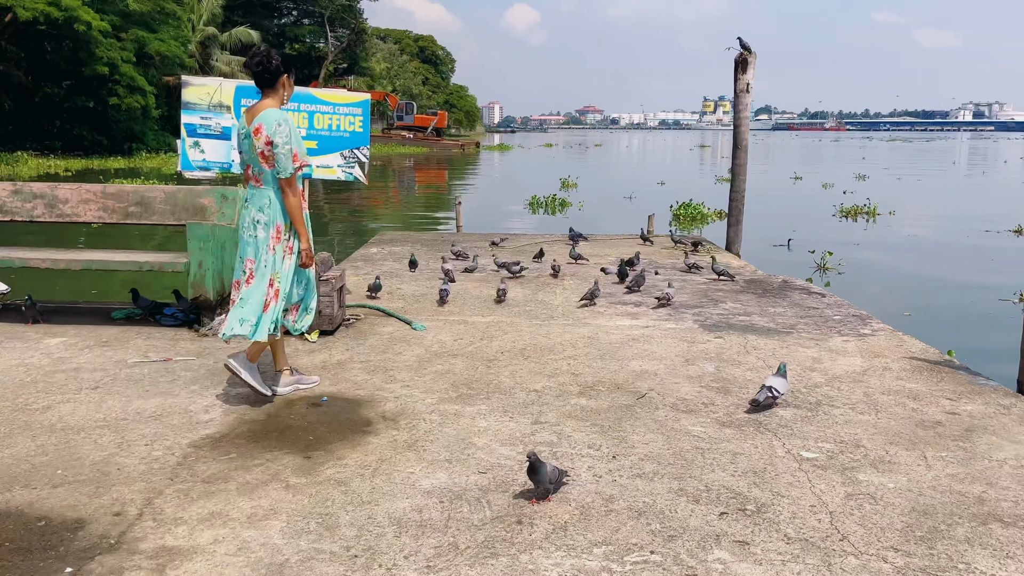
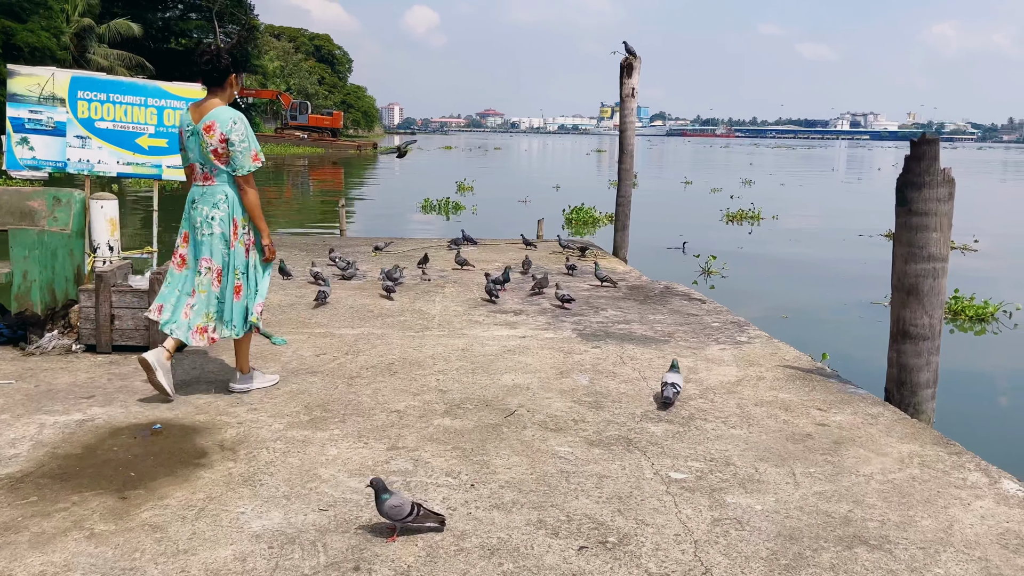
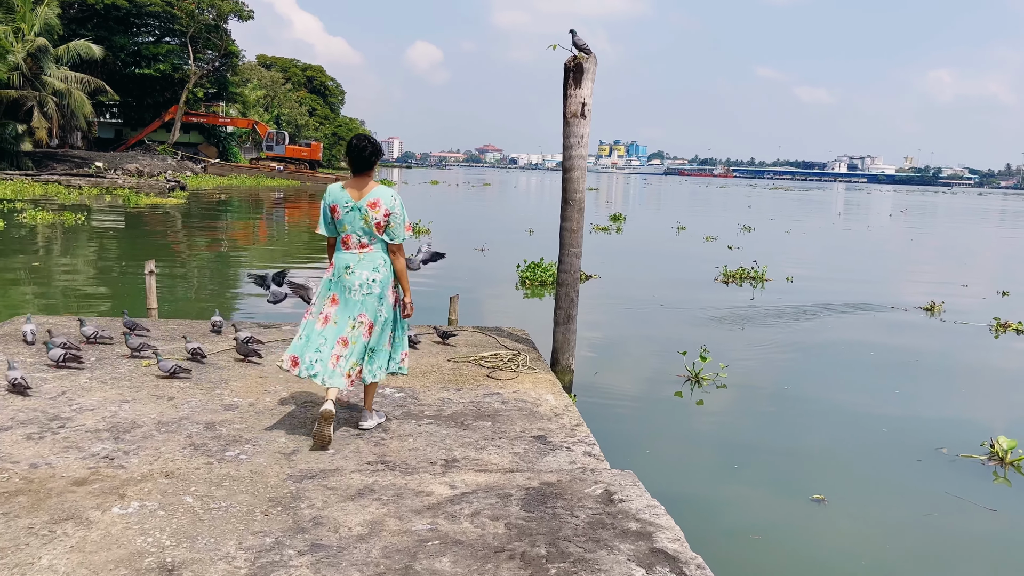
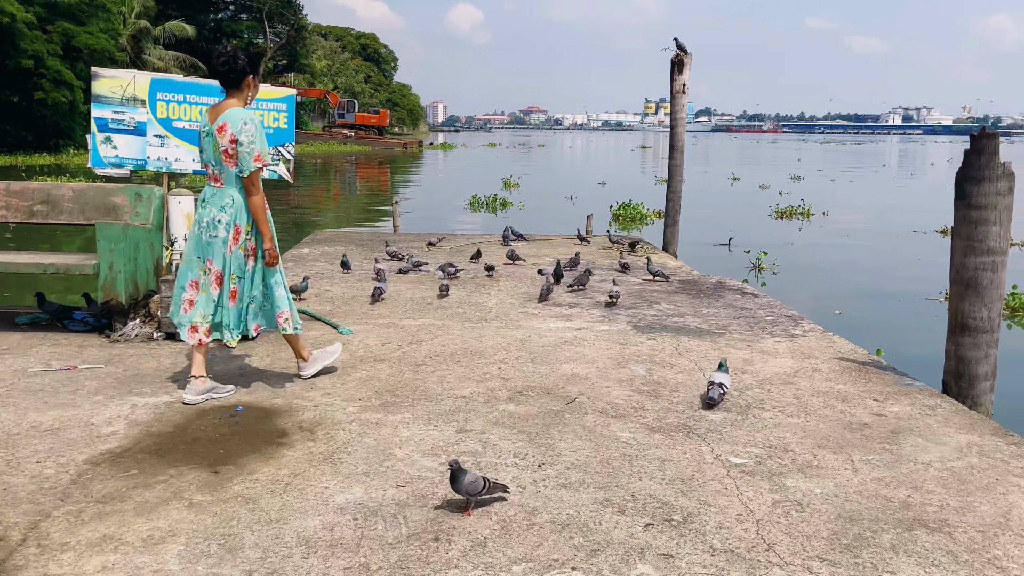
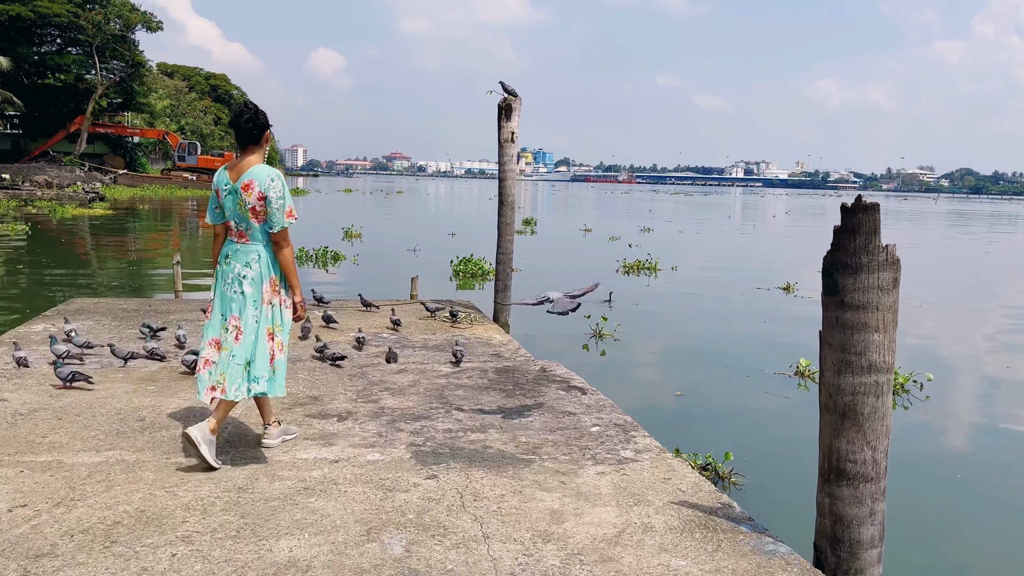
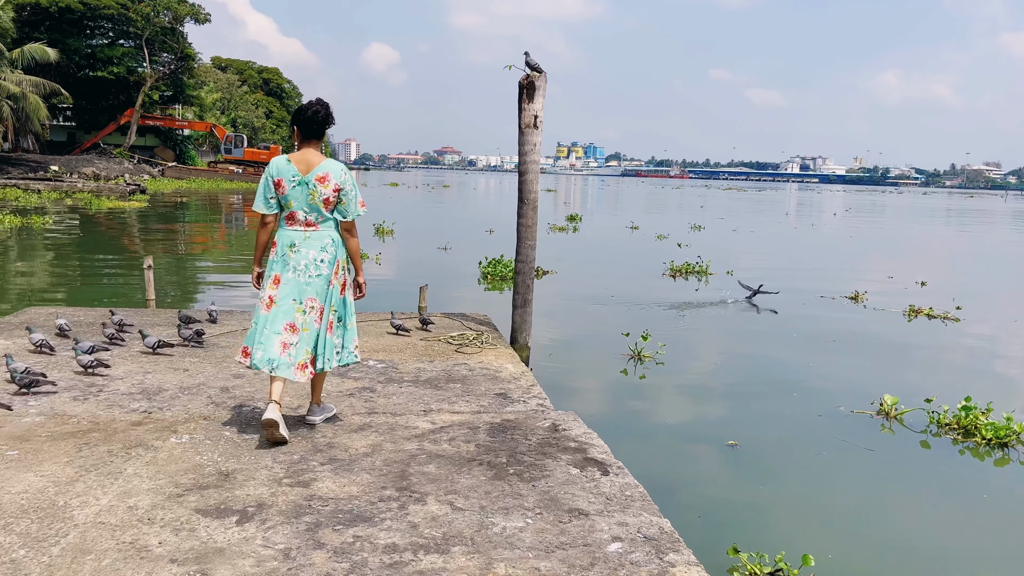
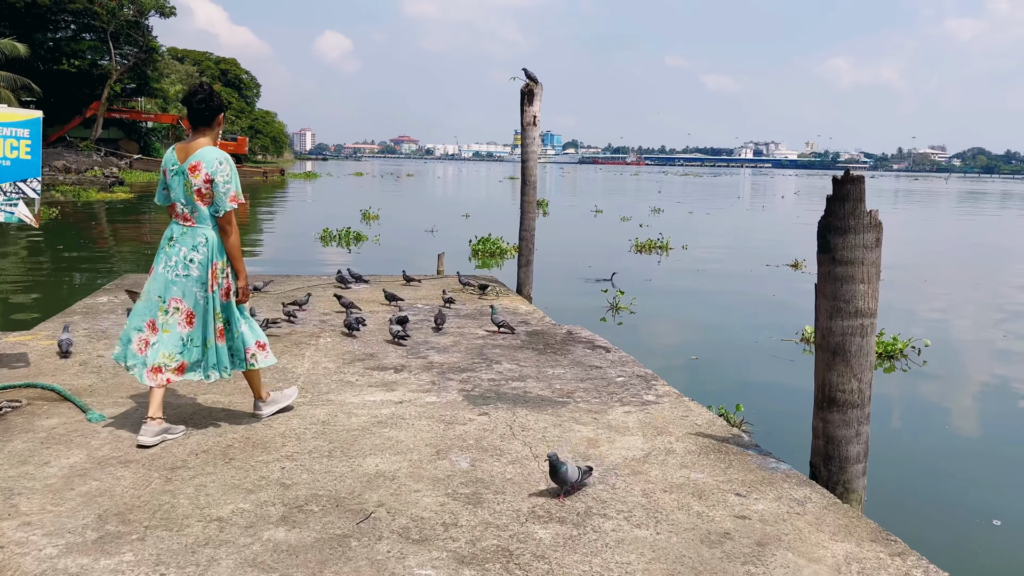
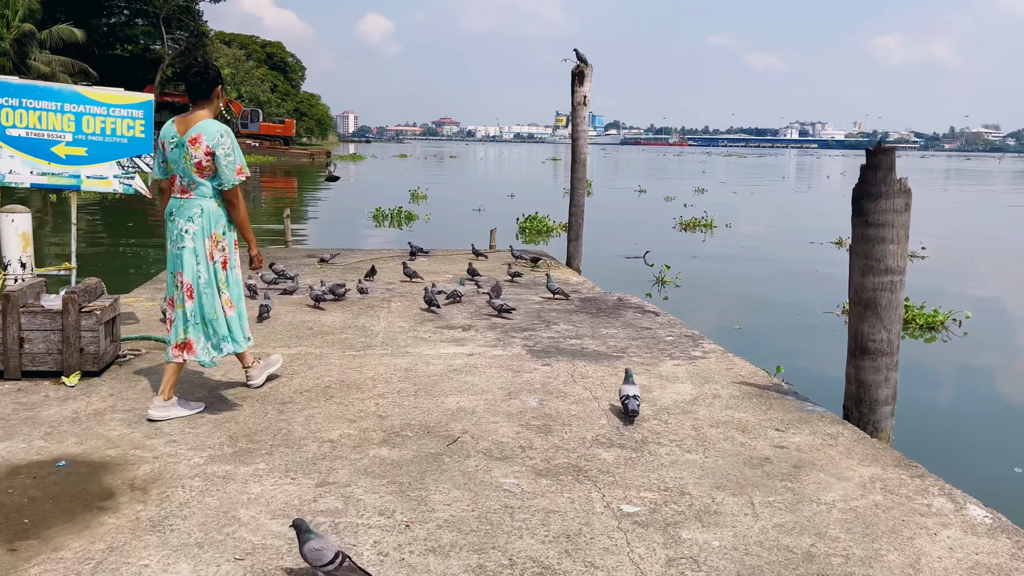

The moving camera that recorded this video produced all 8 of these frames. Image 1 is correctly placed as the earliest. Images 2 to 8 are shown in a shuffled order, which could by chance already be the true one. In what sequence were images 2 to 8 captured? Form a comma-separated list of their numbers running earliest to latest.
4, 2, 8, 7, 5, 6, 3
